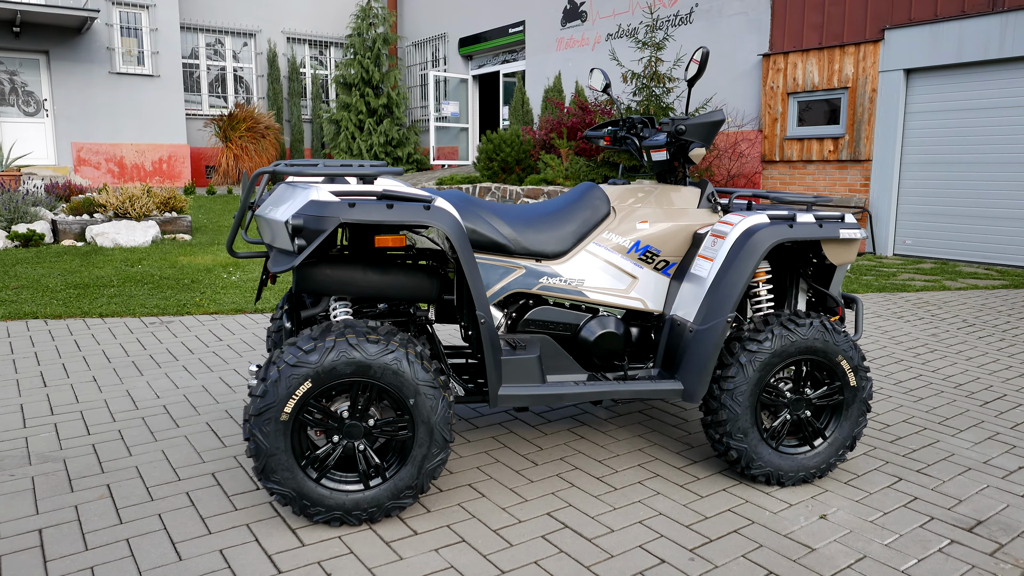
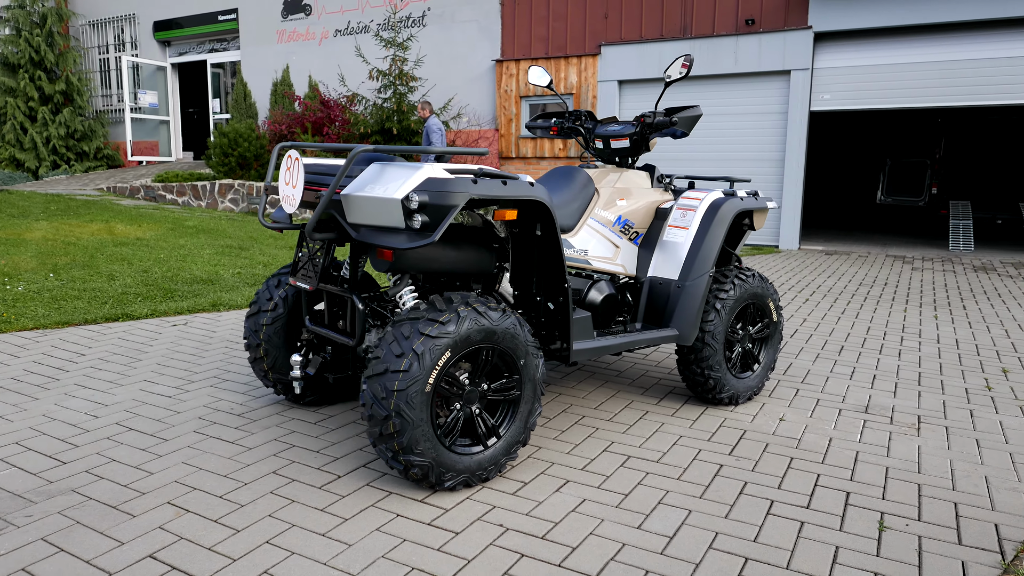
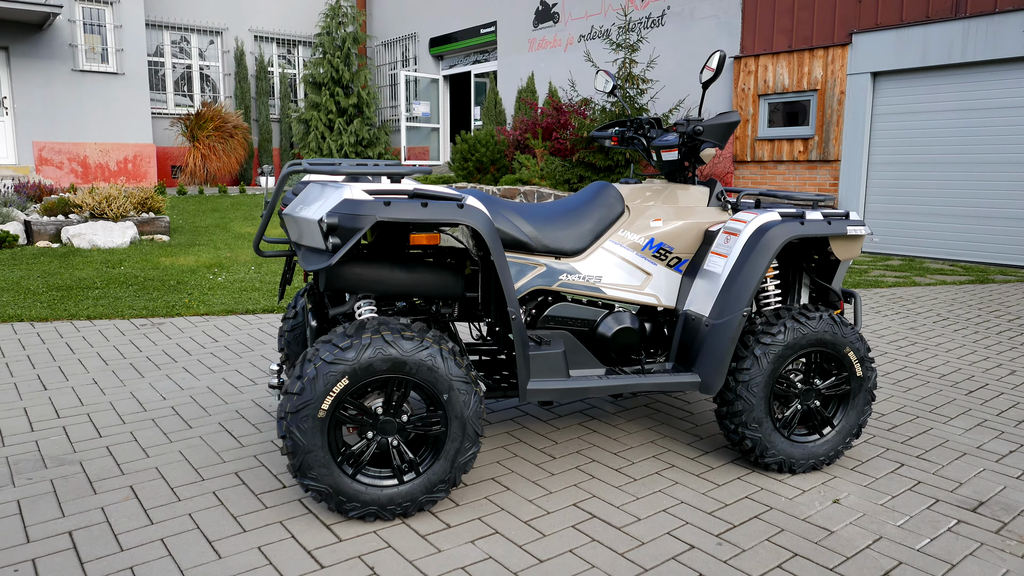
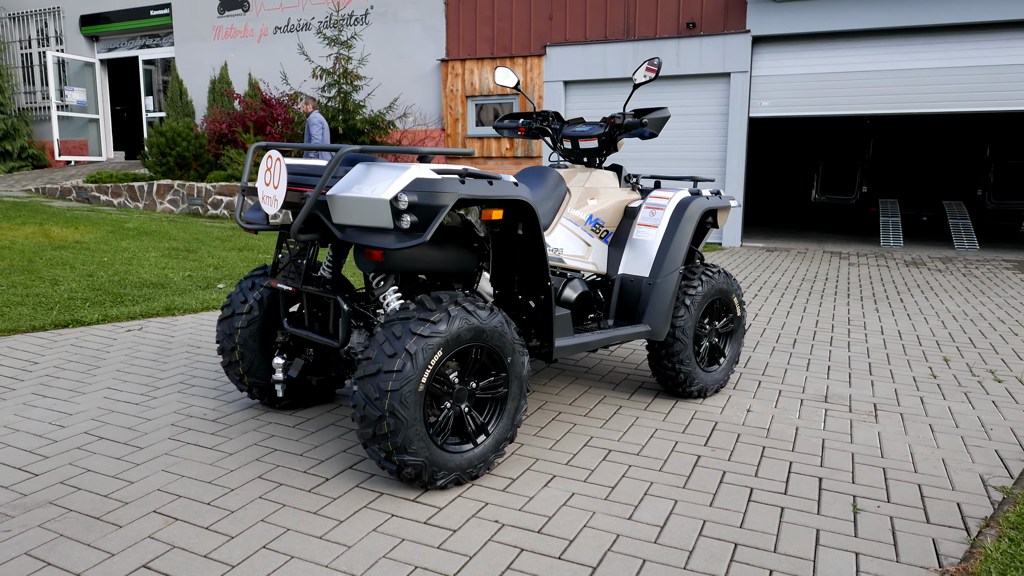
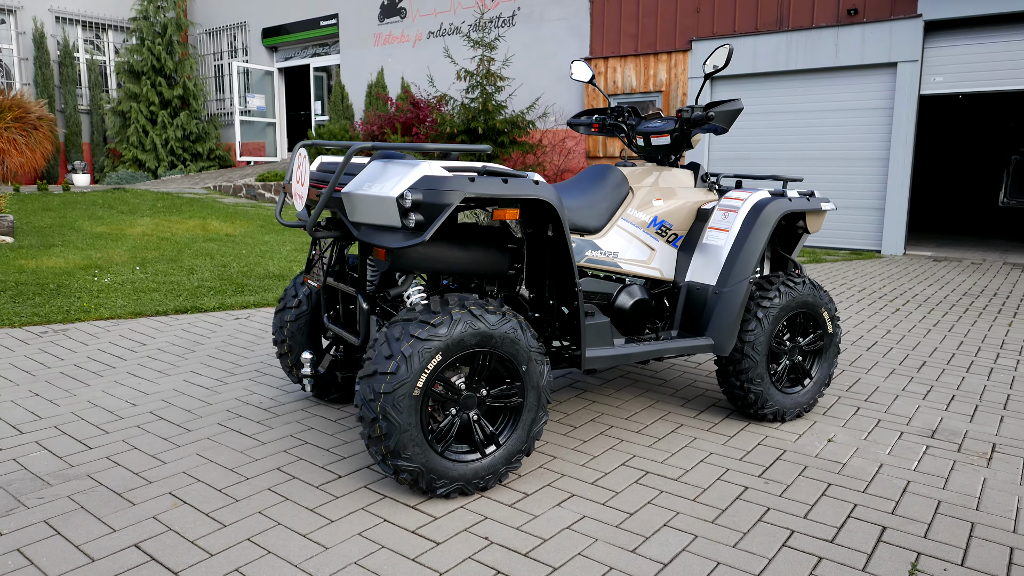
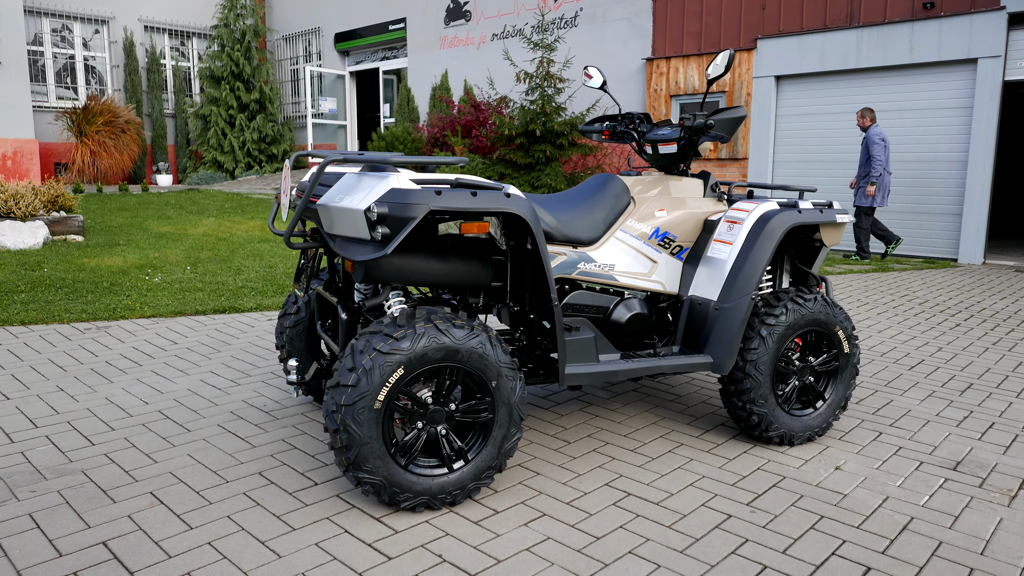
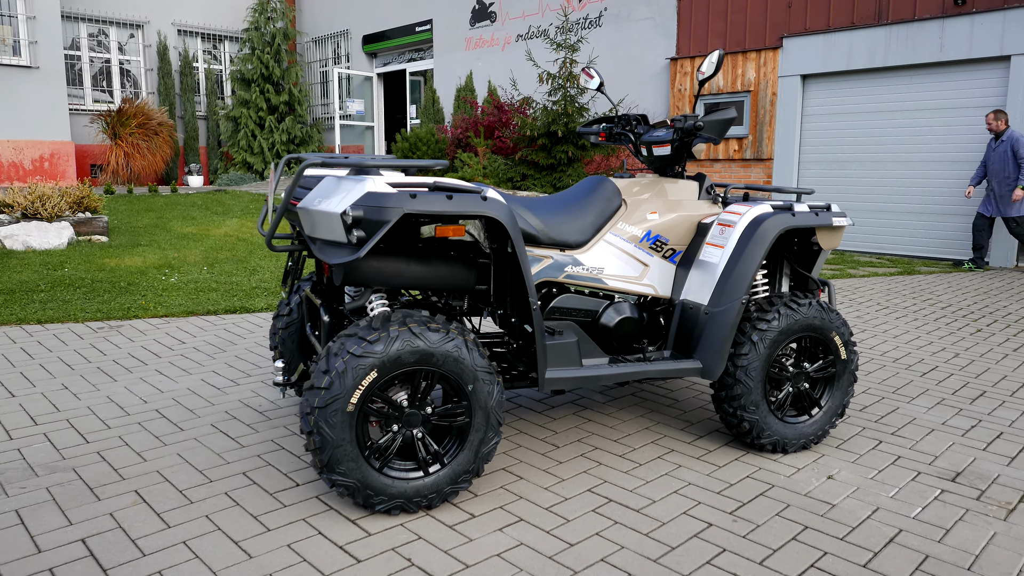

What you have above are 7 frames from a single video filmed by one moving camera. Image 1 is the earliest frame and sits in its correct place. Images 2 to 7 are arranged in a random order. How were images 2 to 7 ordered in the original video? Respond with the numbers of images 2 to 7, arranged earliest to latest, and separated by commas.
3, 7, 6, 5, 2, 4
